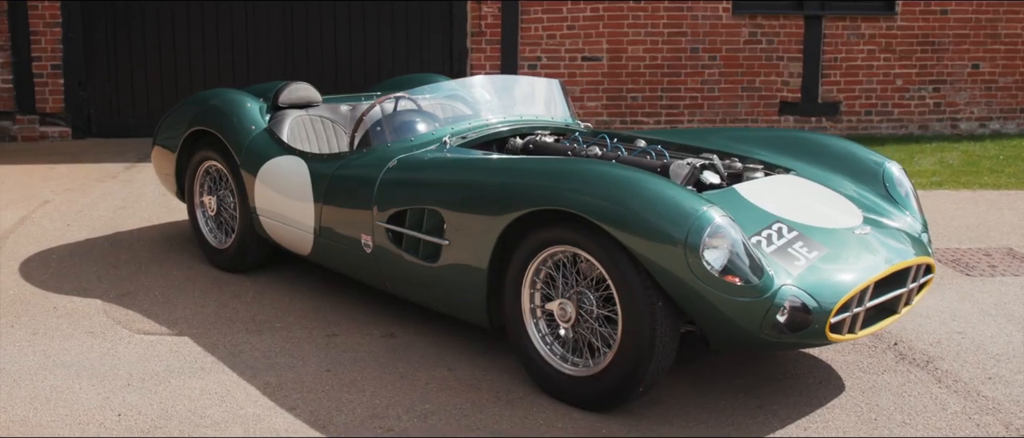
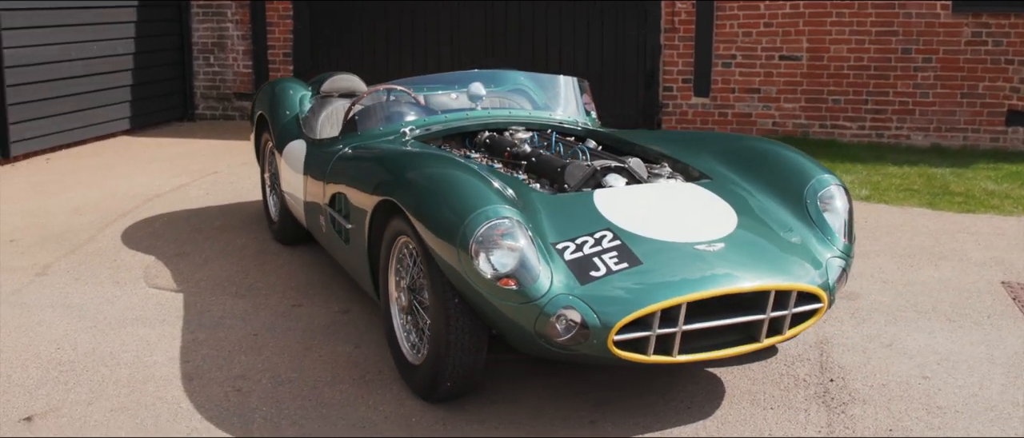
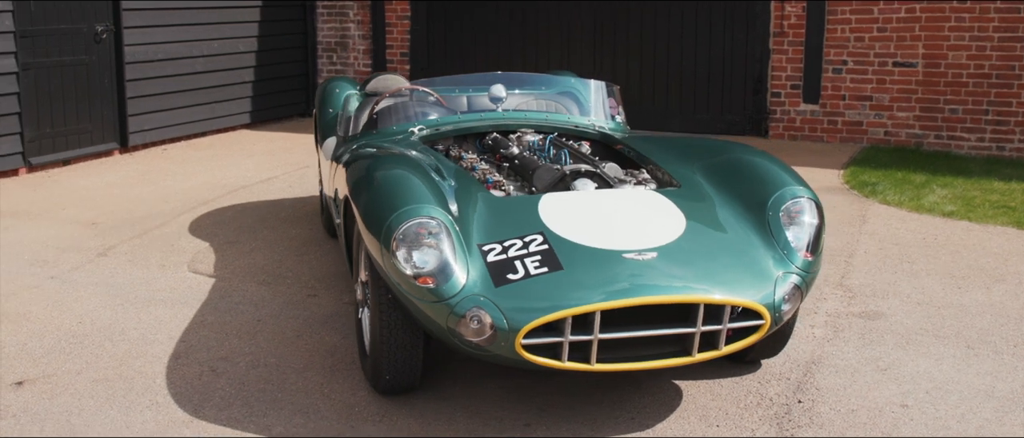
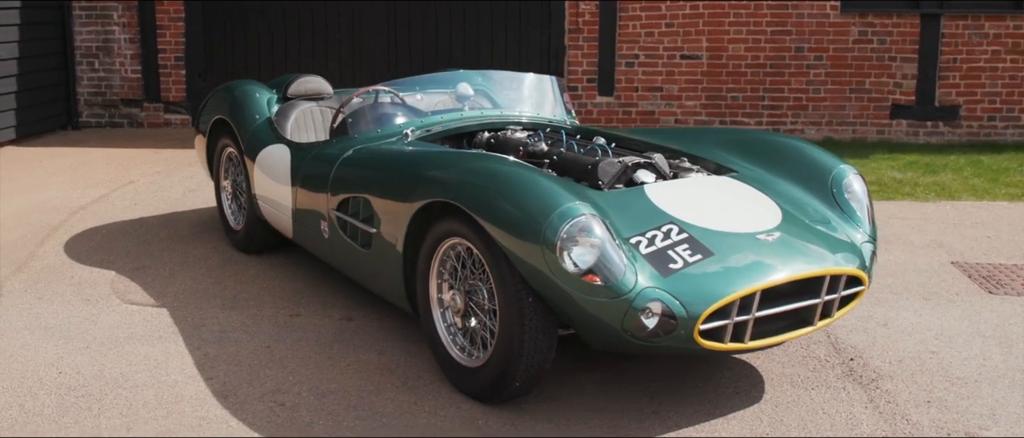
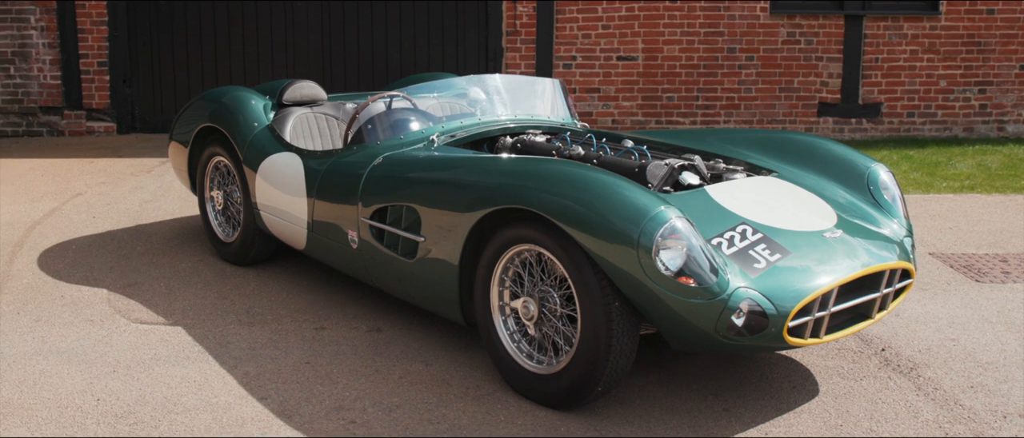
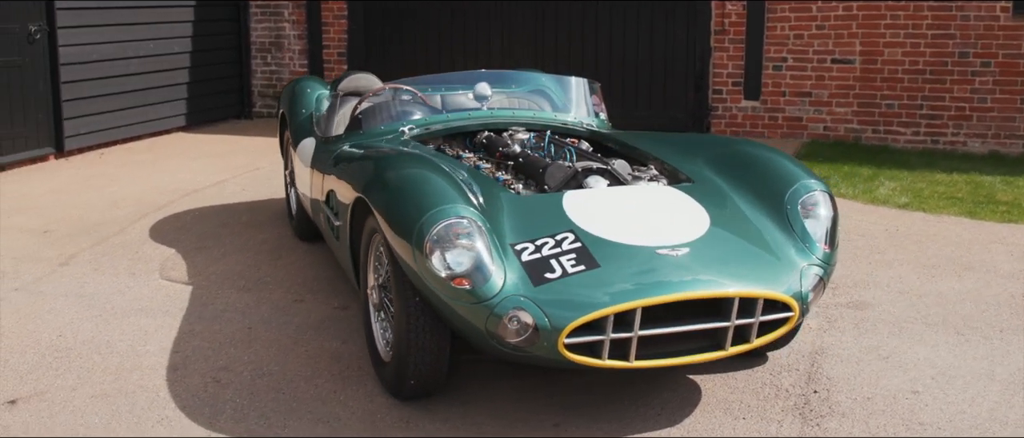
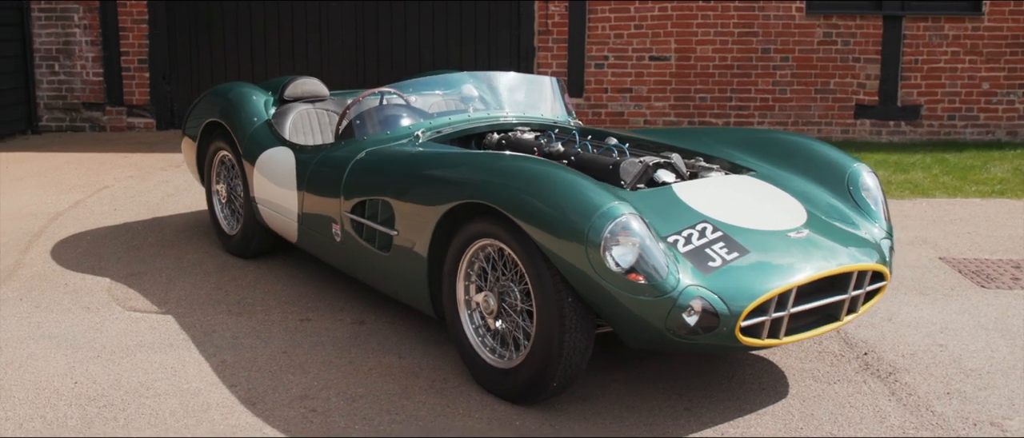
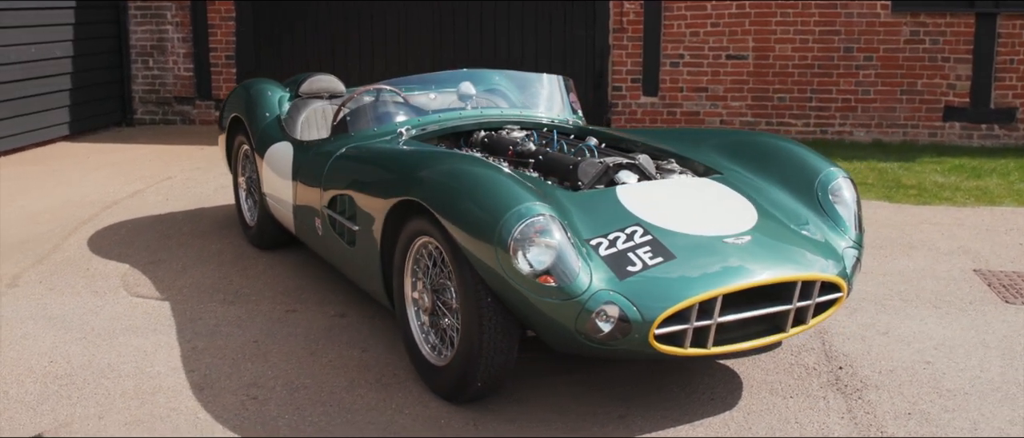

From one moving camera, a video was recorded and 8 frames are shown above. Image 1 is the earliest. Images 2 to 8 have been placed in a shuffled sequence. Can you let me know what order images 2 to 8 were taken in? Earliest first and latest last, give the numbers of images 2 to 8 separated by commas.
5, 7, 4, 8, 2, 6, 3
